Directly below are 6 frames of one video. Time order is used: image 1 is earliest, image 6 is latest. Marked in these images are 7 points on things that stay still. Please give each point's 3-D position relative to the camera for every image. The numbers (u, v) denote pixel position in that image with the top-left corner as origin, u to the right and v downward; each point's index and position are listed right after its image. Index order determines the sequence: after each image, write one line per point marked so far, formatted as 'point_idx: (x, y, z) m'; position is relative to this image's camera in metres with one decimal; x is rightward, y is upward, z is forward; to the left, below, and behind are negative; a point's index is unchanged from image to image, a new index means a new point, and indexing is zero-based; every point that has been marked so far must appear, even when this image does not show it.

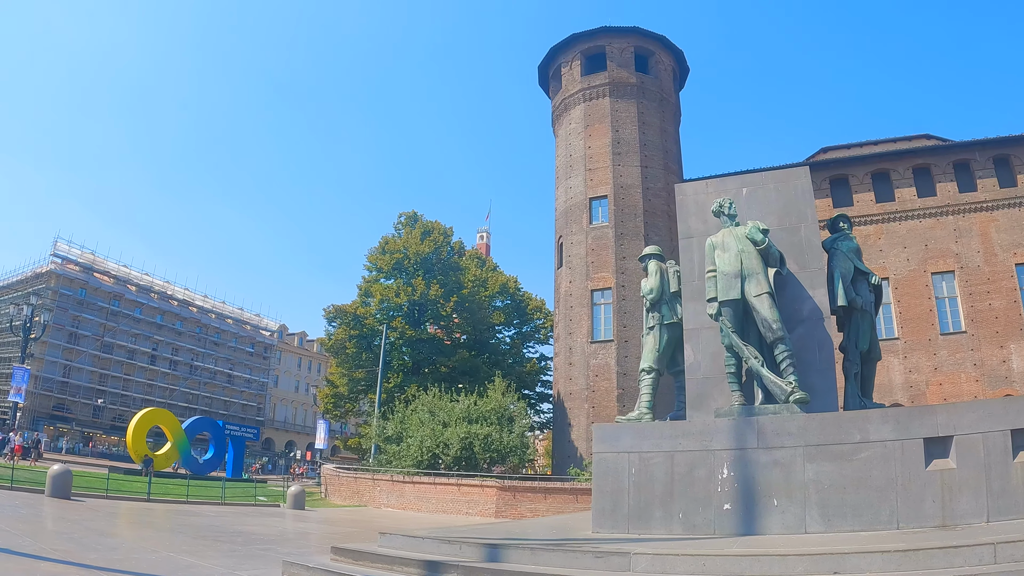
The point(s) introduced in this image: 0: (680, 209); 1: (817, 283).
0: (+3.1, +1.4, +12.0) m
1: (+4.7, +0.1, +10.9) m
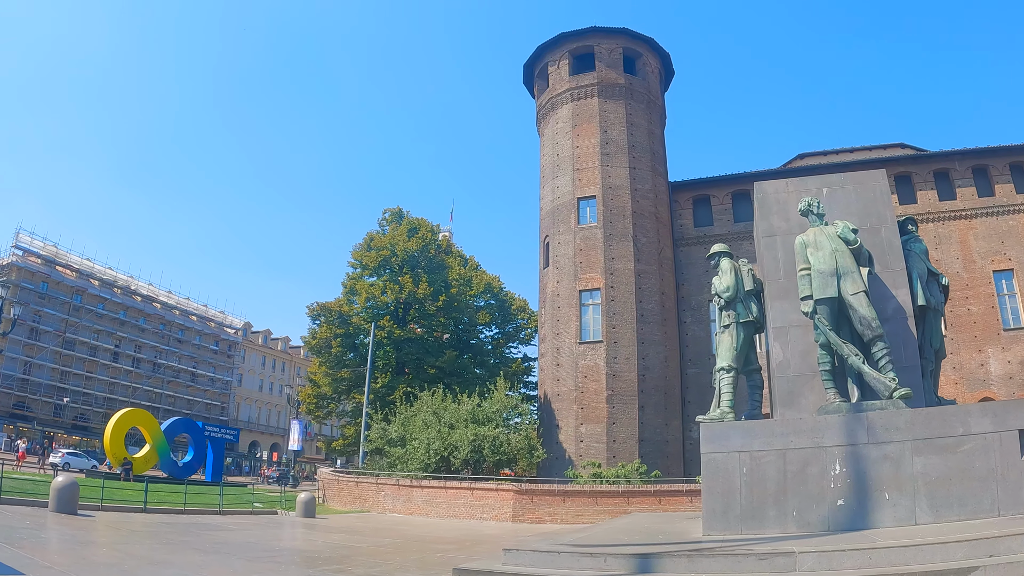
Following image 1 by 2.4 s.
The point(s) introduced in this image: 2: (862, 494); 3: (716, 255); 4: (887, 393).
0: (+4.4, +1.4, +12.0) m
1: (+6.1, +0.1, +11.1) m
2: (+4.7, -2.8, +9.5) m
3: (+3.7, +0.6, +12.4) m
4: (+5.3, -1.5, +9.9) m
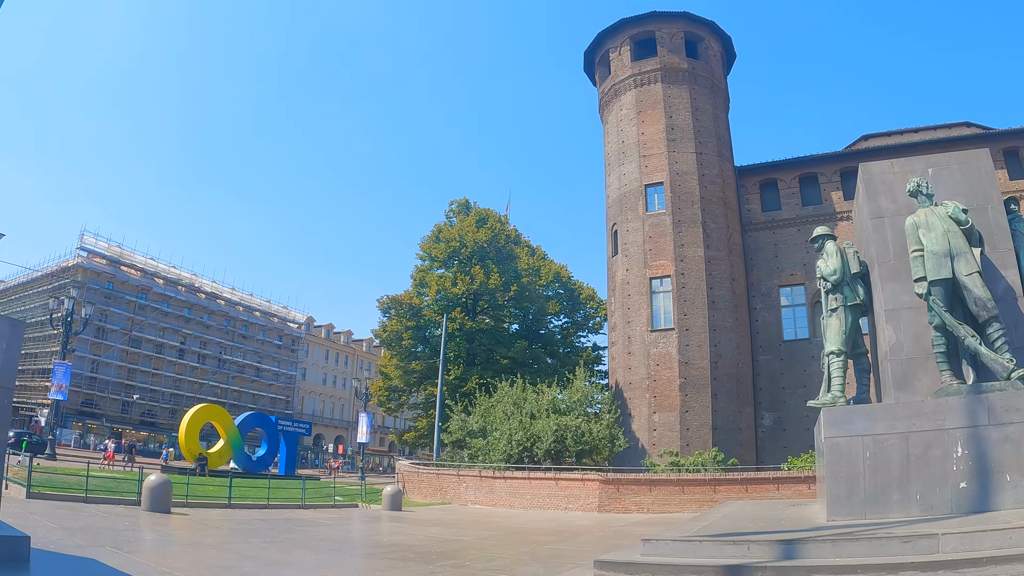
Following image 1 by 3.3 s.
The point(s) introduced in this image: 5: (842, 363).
0: (+6.0, +1.7, +11.9) m
1: (+7.8, +0.4, +10.9) m
2: (+6.4, -2.5, +9.3) m
3: (+5.4, +0.9, +12.2) m
4: (+6.9, -1.2, +9.7) m
5: (+5.3, -1.2, +11.3) m
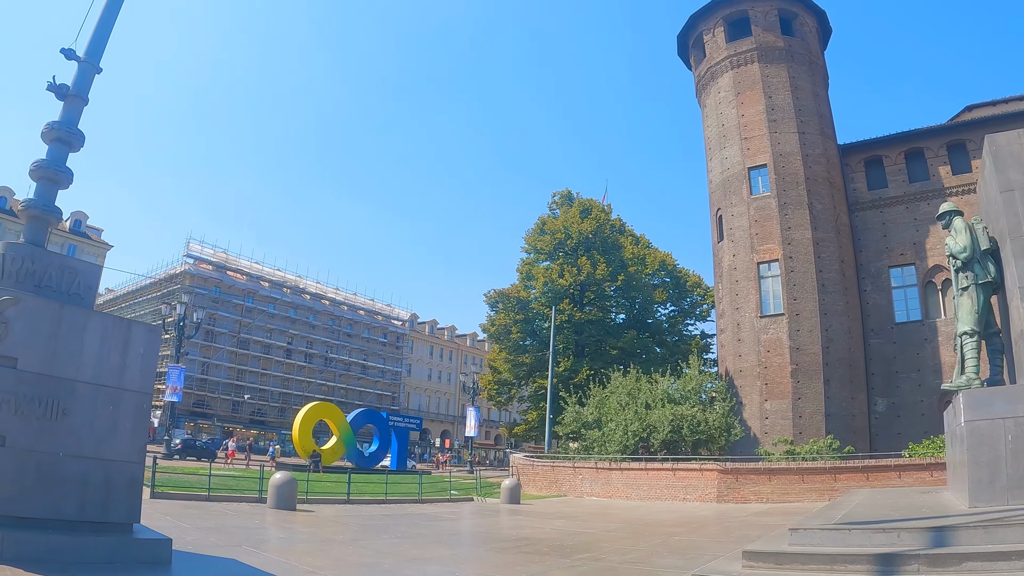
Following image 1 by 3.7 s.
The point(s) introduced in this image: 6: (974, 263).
0: (+8.2, +2.2, +11.1) m
1: (+9.9, +0.9, +10.0) m
2: (+8.4, -2.1, +8.5) m
3: (+7.6, +1.3, +11.5) m
4: (+9.0, -0.7, +8.9) m
5: (+7.5, -0.8, +10.6) m
6: (+7.7, +0.5, +10.8) m
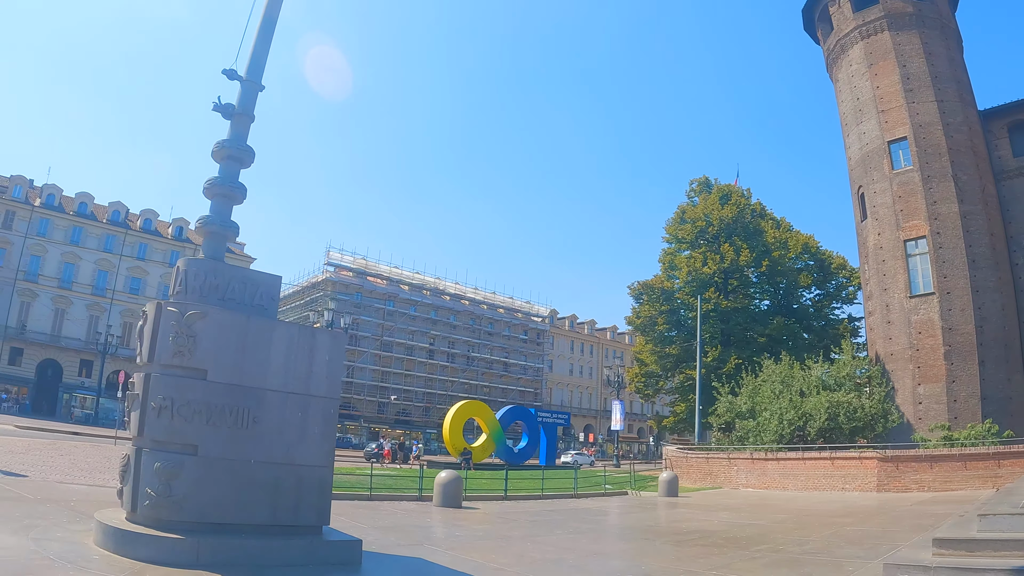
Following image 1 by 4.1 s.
0: (+11.2, +2.6, +10.1) m
1: (+12.9, +1.4, +8.8) m
2: (+11.5, -1.6, +7.6) m
3: (+10.7, +1.7, +10.6) m
4: (+12.0, -0.3, +7.8) m
5: (+10.7, -0.4, +9.7) m
6: (+10.8, +0.9, +9.9) m
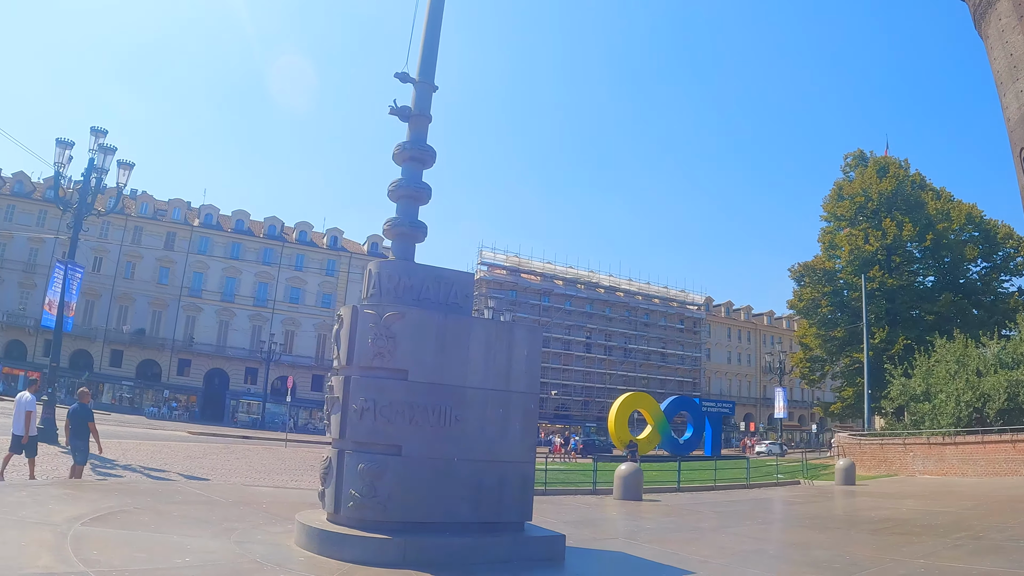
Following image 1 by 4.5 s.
0: (+14.6, +3.3, +9.0) m
1: (+16.2, +2.2, +7.6) m
2: (+14.9, -1.0, +6.5) m
3: (+14.2, +2.4, +9.5) m
4: (+15.4, +0.4, +6.7) m
5: (+14.2, +0.3, +8.7) m
6: (+14.2, +1.6, +8.8) m
